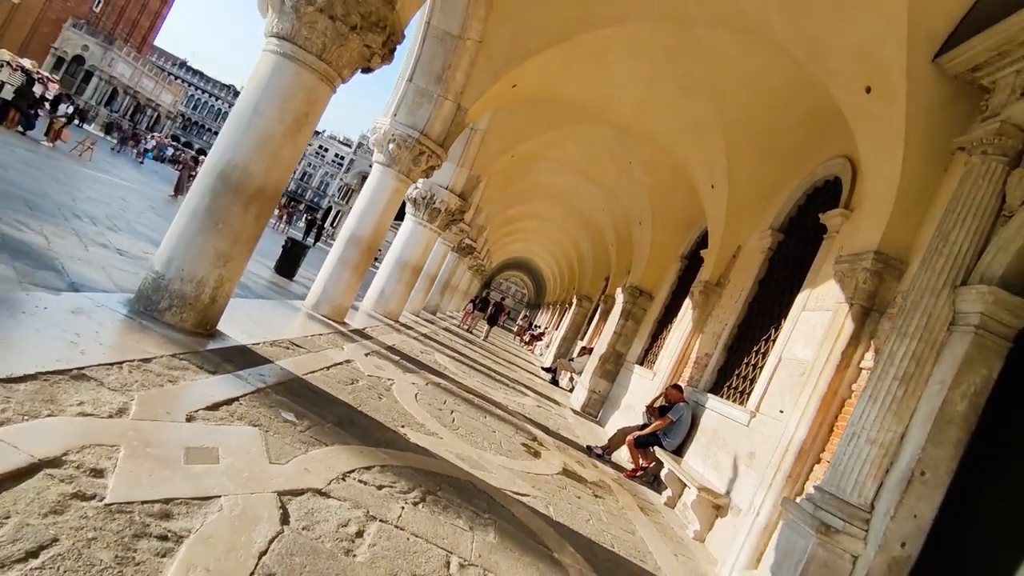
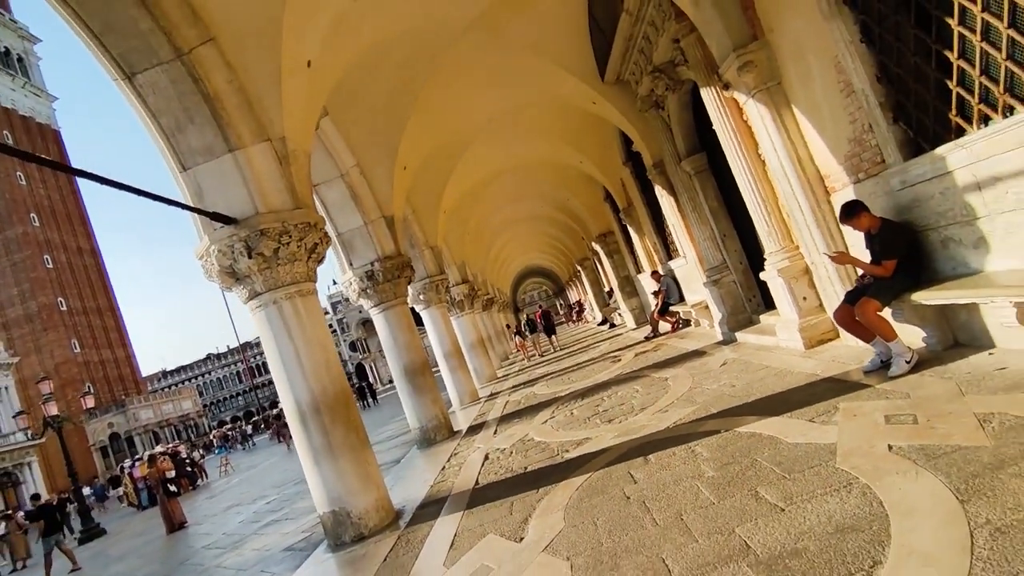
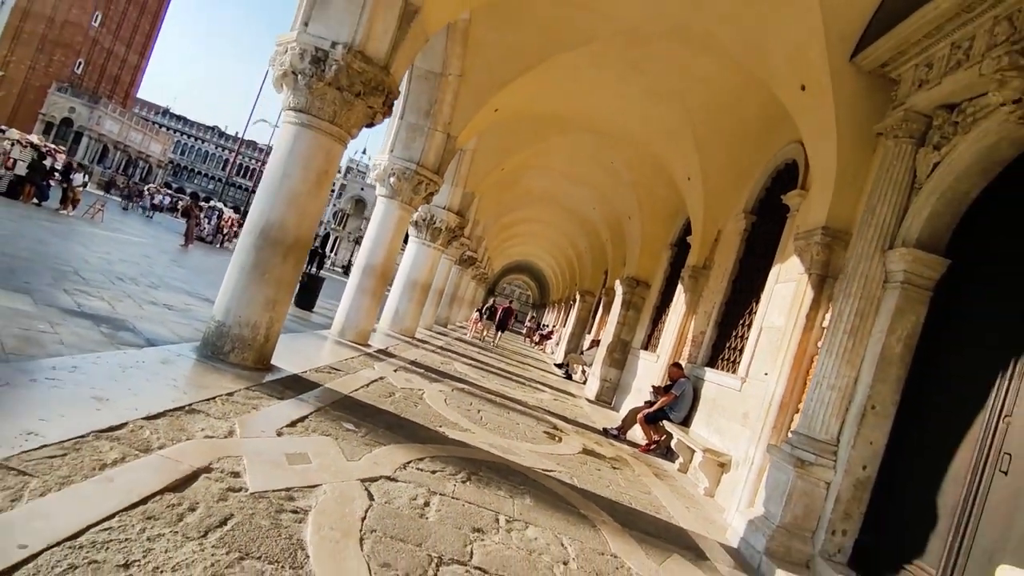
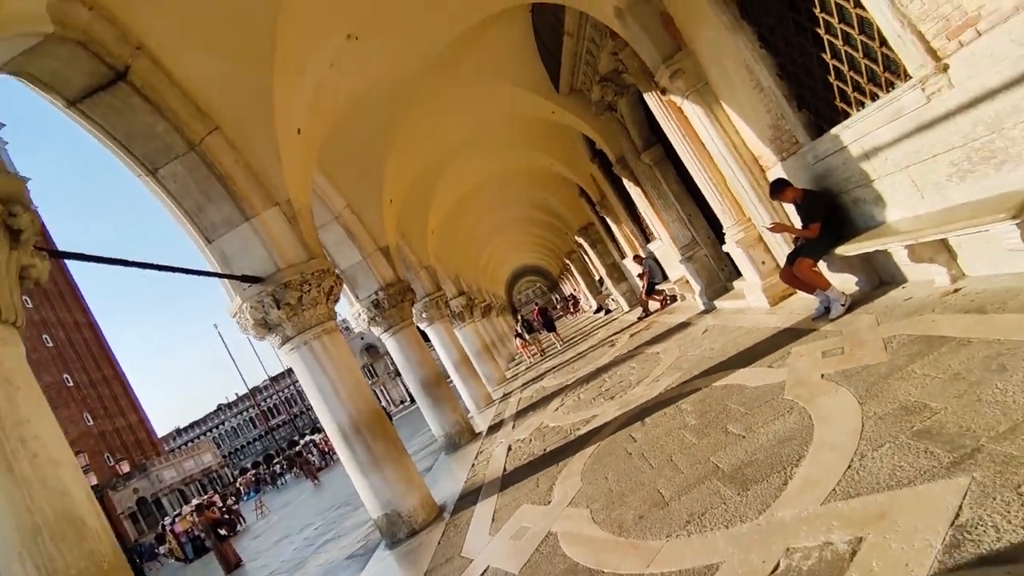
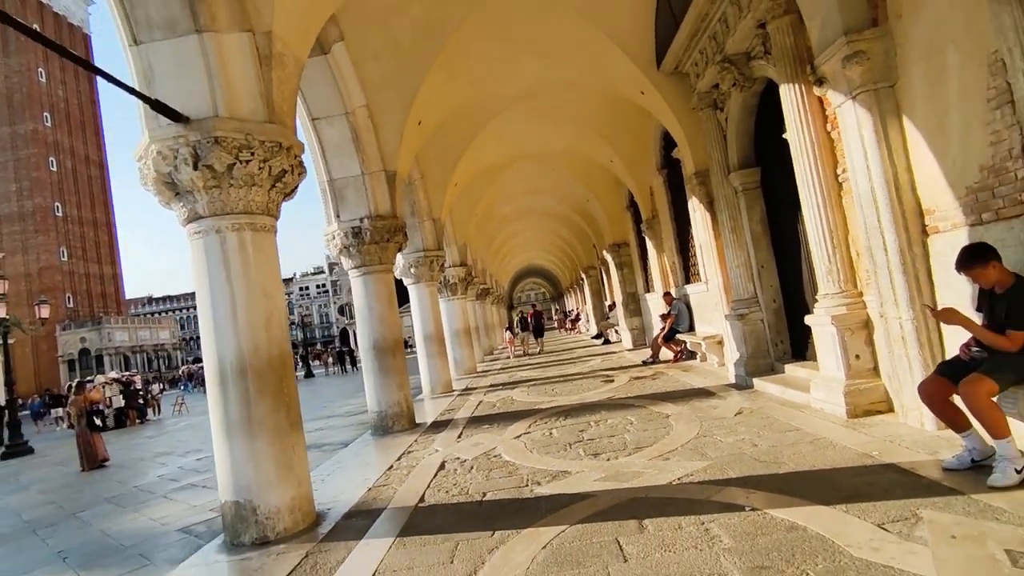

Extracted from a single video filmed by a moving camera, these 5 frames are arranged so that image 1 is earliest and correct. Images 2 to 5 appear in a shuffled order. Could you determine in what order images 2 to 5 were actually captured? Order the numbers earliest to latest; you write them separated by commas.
3, 5, 2, 4
